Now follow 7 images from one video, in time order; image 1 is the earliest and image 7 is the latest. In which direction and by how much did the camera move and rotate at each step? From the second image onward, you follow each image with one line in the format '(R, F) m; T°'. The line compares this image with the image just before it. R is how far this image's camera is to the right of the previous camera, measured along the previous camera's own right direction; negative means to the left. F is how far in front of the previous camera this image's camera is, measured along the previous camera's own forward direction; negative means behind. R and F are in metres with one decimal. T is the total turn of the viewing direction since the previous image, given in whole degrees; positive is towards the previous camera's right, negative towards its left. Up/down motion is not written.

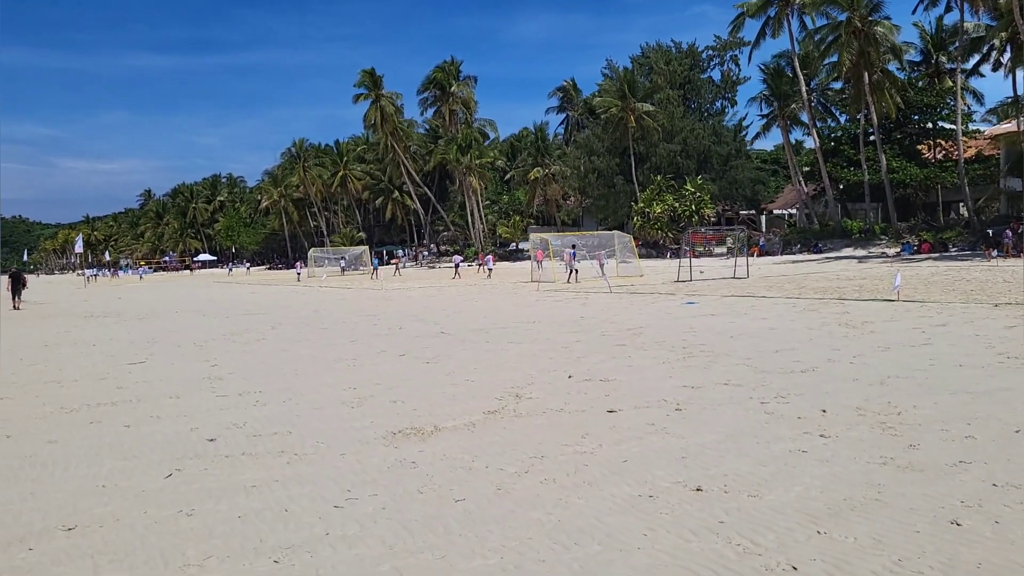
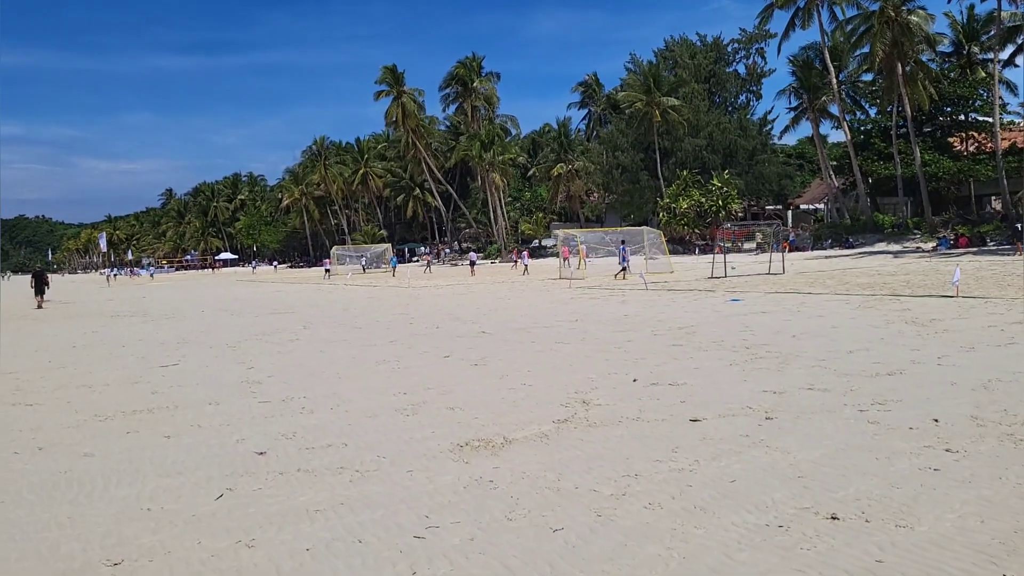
(-0.4, +0.6) m; -1°
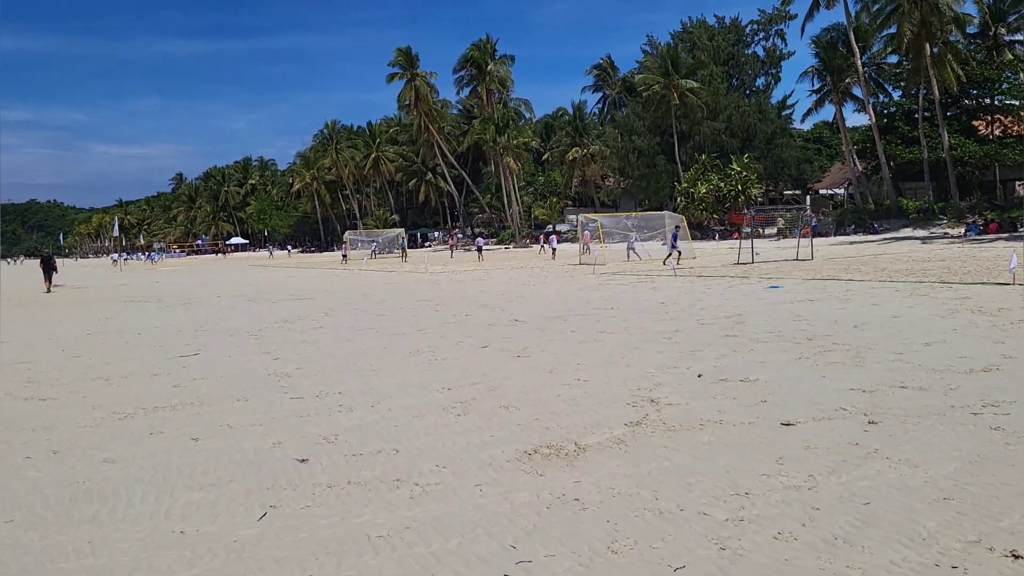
(-0.4, +0.7) m; -1°
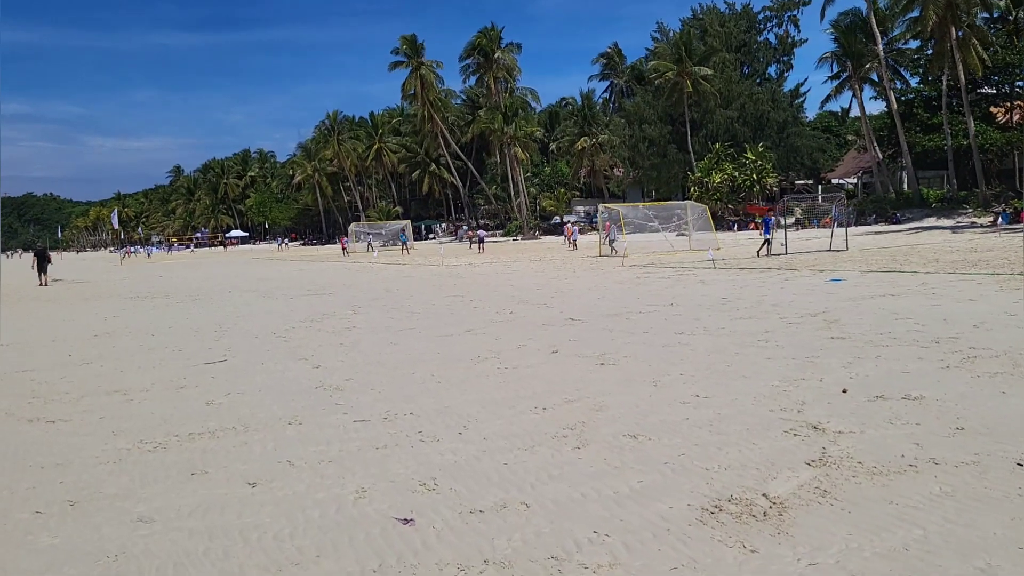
(-0.7, +1.3) m; 0°
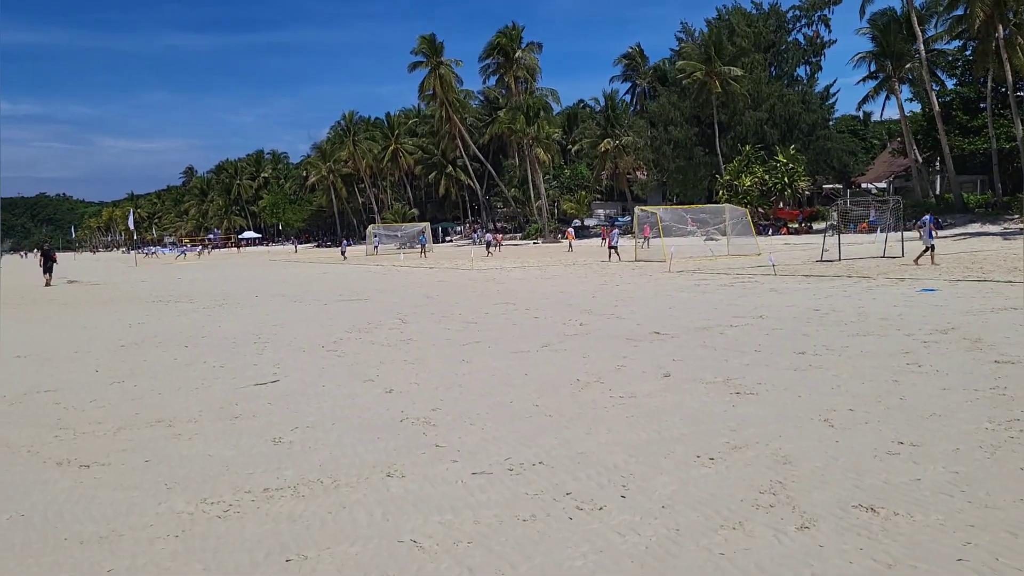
(-0.8, +1.3) m; -1°
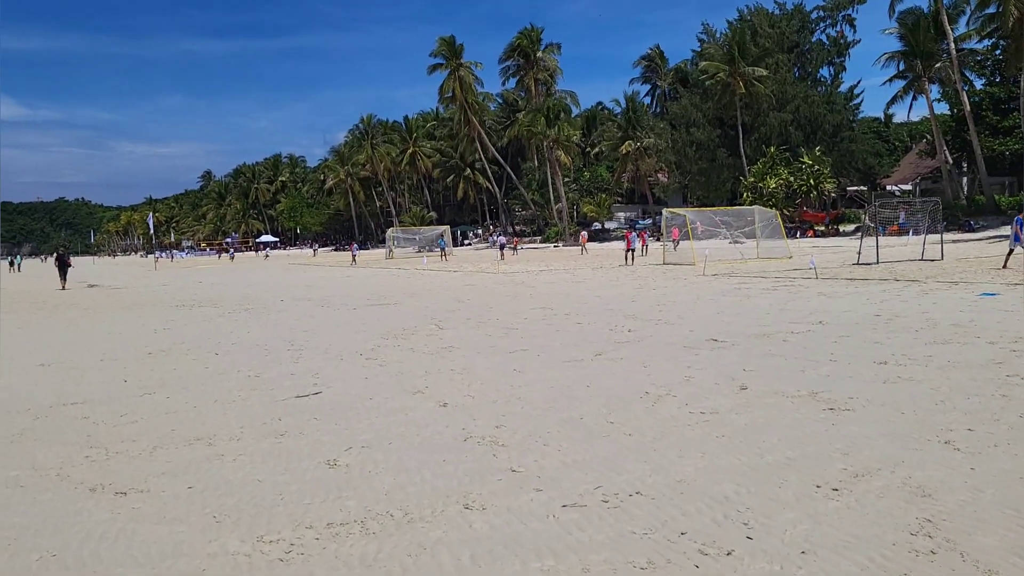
(-0.4, +0.6) m; -1°
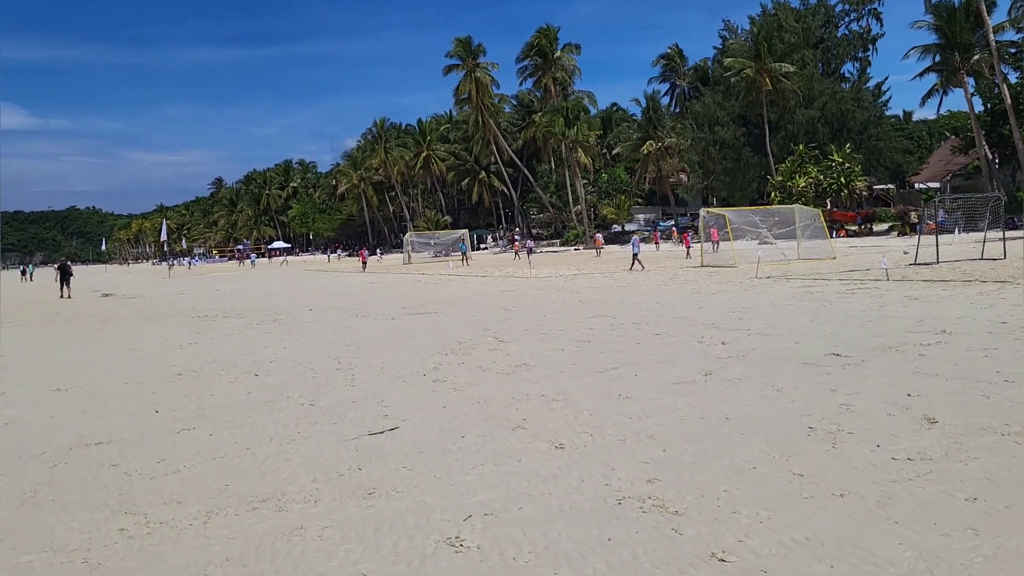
(-0.7, +1.3) m; -1°
